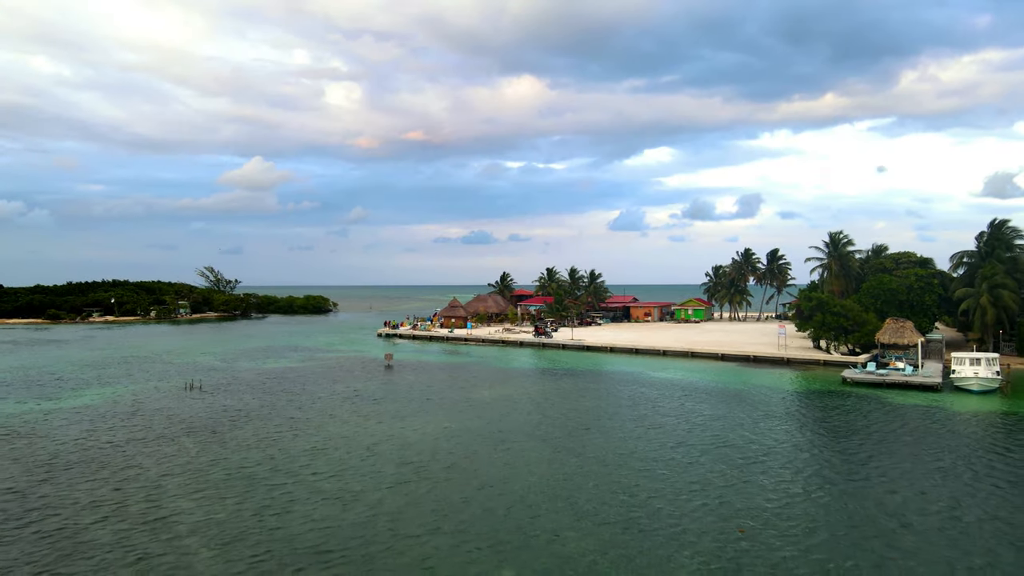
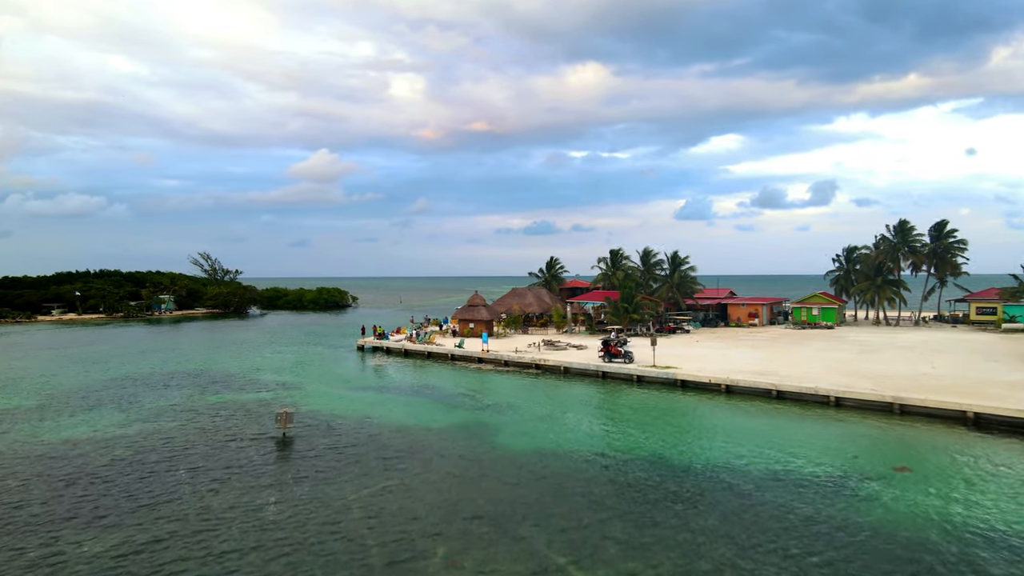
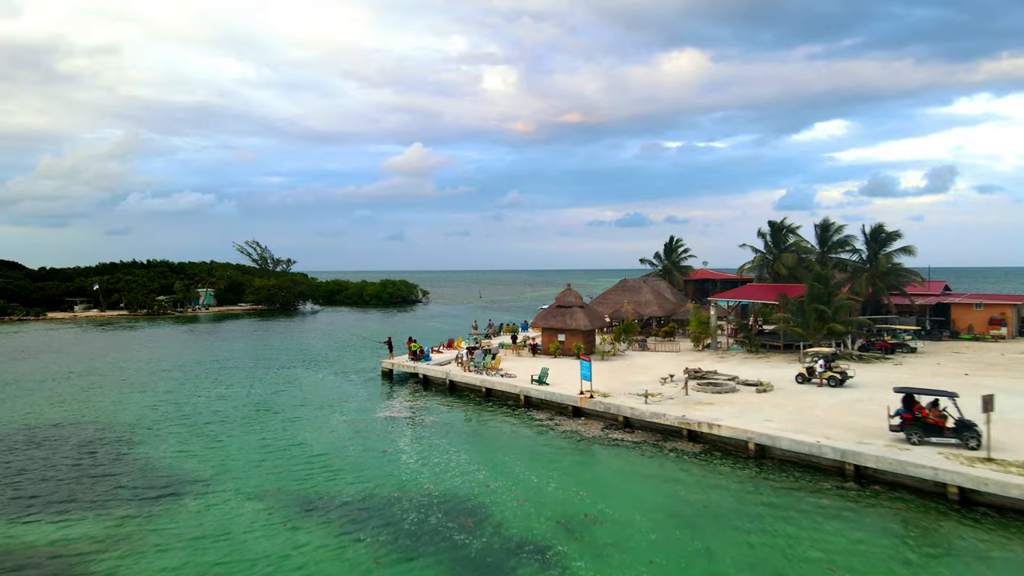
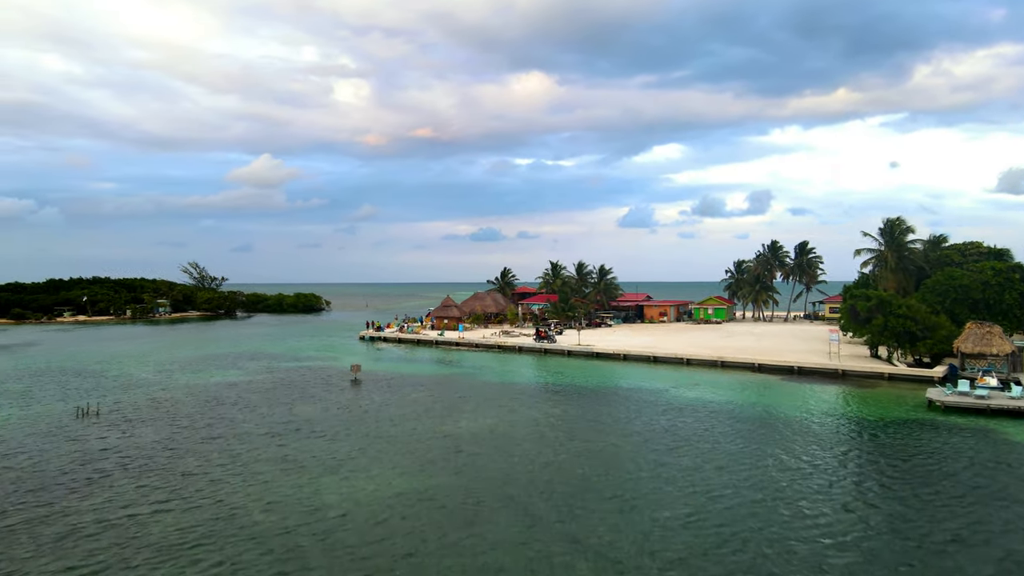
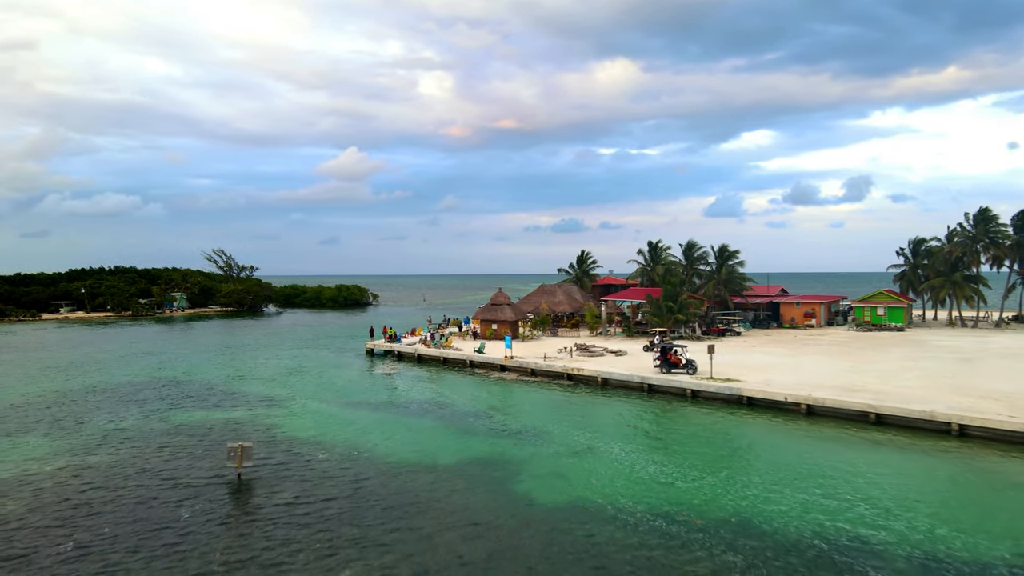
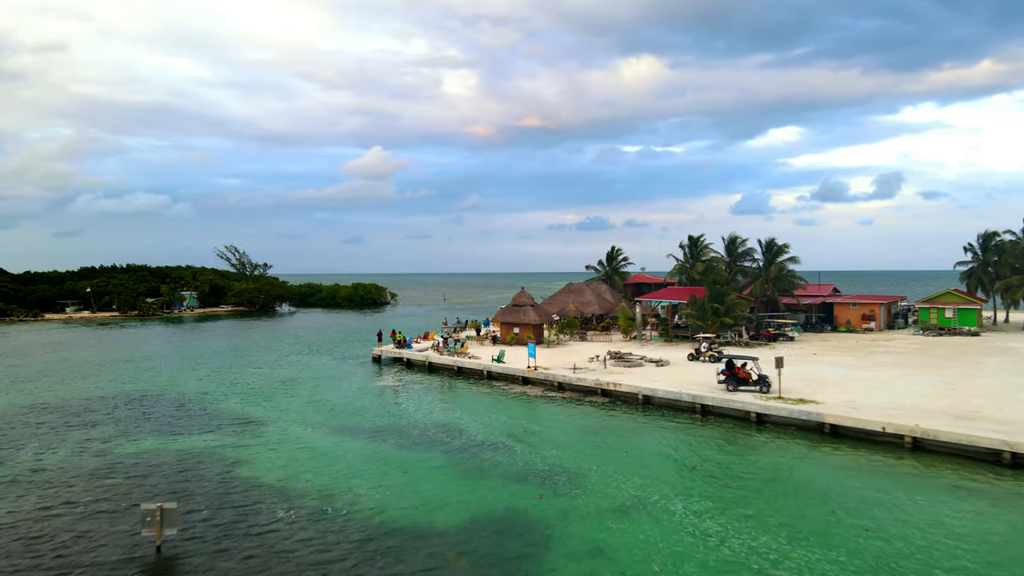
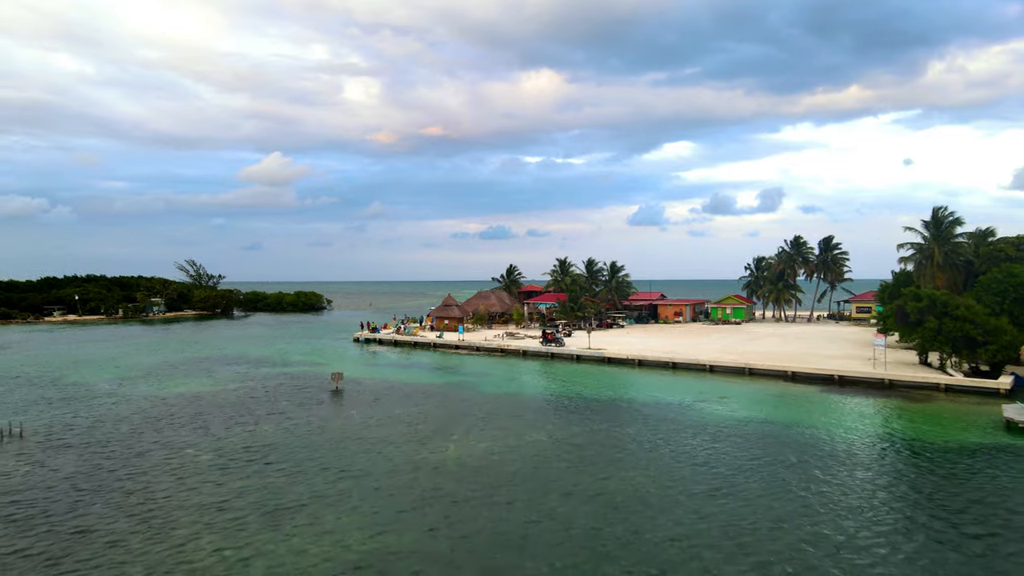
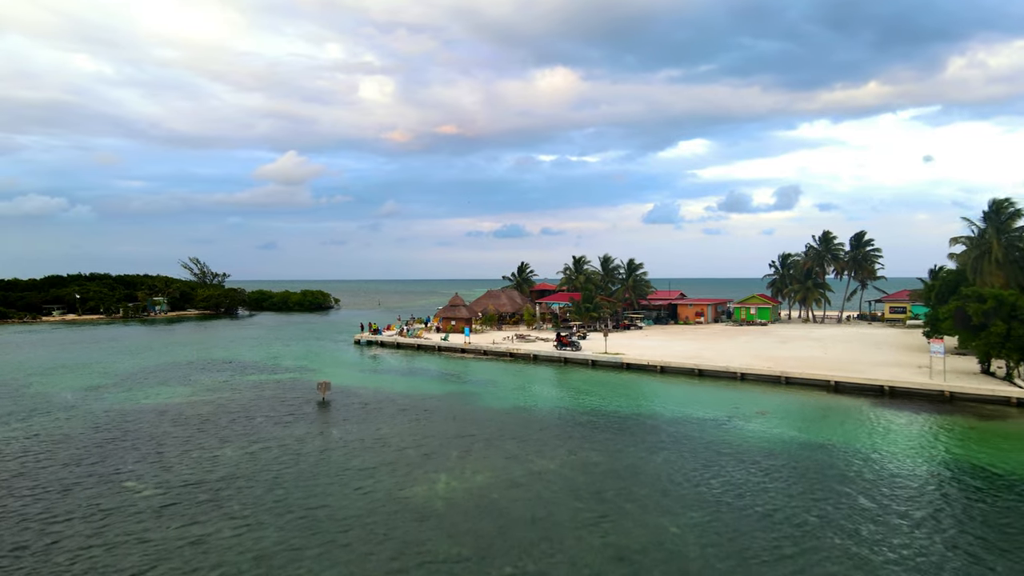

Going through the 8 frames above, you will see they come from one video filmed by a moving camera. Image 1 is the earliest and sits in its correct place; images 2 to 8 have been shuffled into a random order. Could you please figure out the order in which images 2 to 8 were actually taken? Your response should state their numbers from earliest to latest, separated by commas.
4, 7, 8, 2, 5, 6, 3
